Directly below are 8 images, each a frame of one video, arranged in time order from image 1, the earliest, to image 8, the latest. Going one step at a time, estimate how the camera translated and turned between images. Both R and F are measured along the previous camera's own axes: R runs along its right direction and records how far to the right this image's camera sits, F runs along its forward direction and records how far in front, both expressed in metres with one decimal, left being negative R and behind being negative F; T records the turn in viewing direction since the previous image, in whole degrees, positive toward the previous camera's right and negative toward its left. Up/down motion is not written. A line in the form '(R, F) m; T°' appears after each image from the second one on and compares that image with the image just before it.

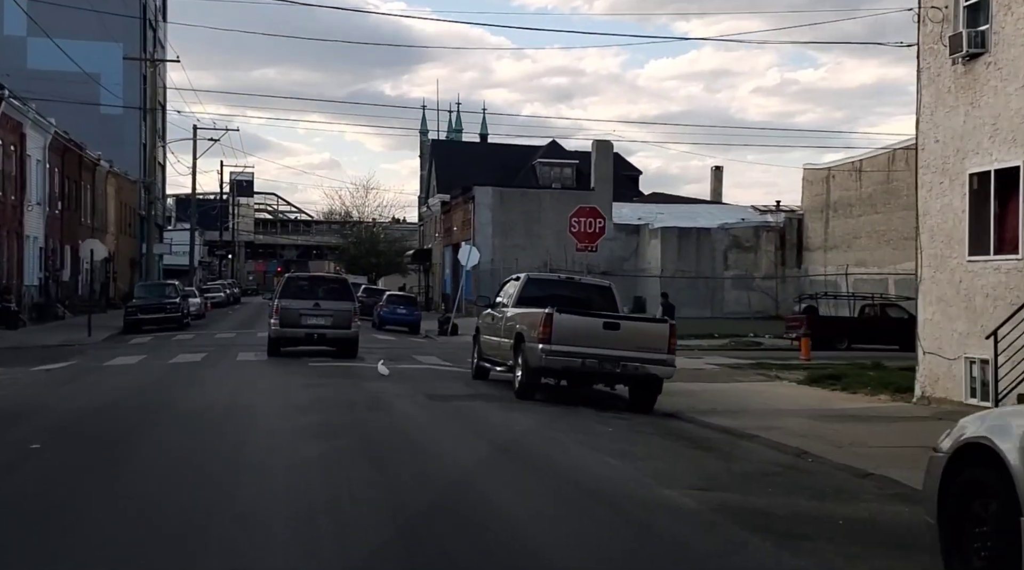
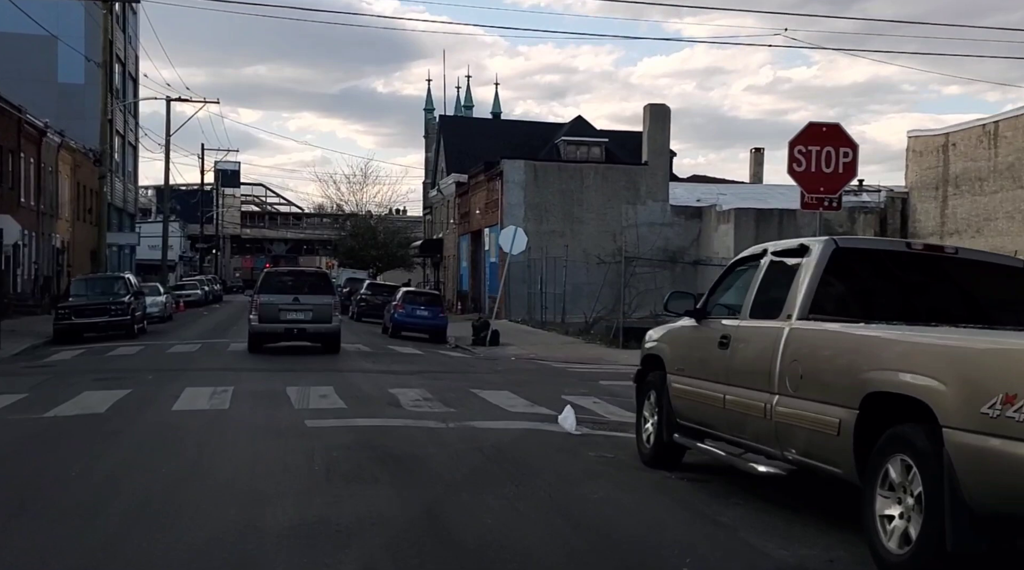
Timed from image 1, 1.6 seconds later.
(-1.9, +9.7) m; 0°
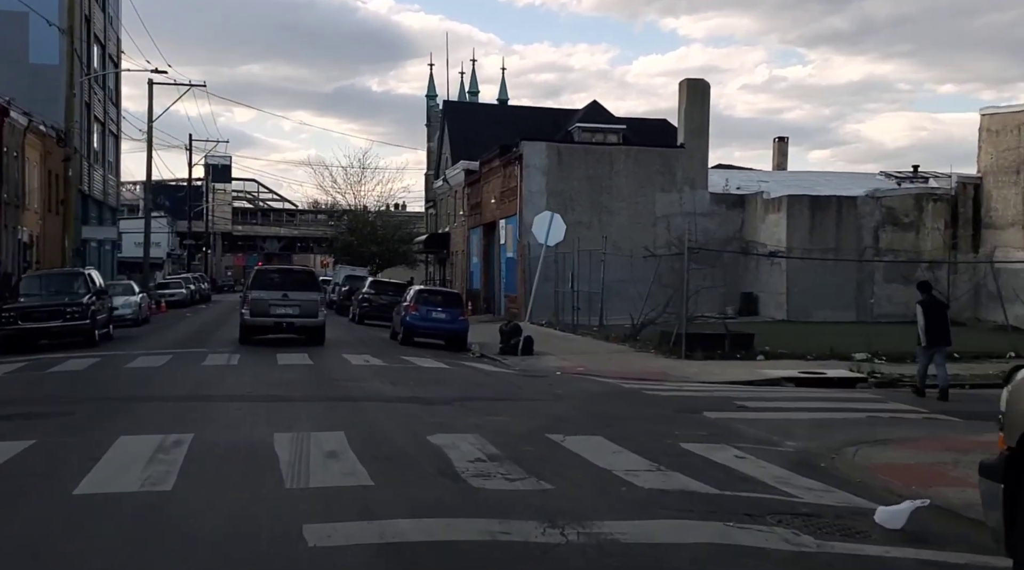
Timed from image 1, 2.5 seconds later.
(-1.0, +5.0) m; 0°
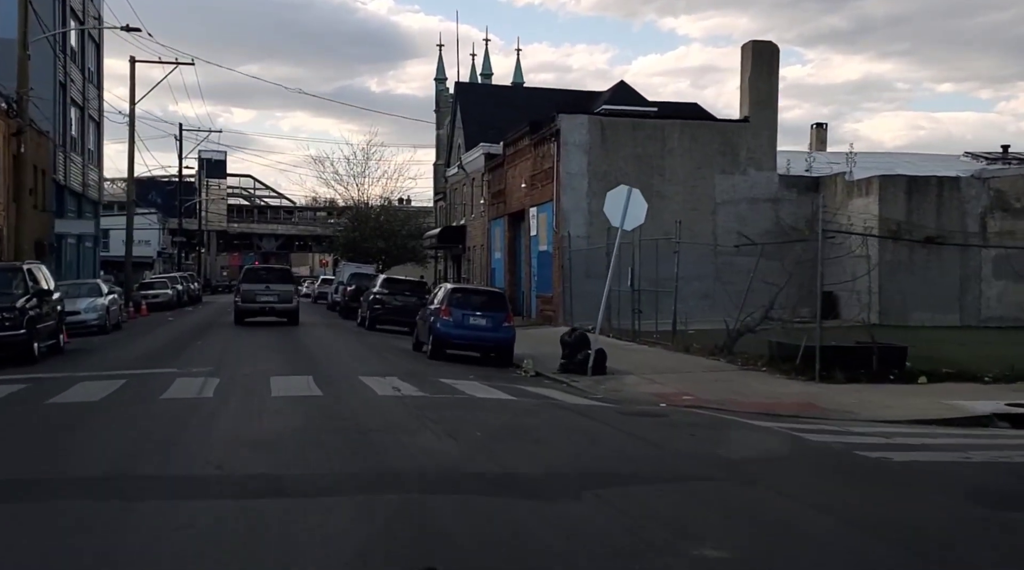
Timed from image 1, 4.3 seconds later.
(-1.2, +5.9) m; 0°
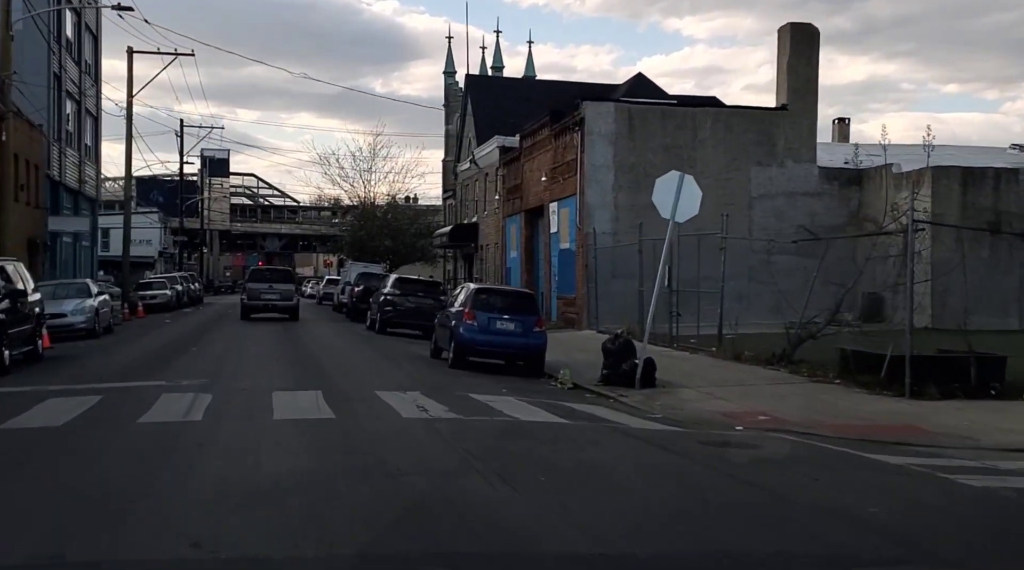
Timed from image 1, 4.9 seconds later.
(-0.5, +2.4) m; 0°
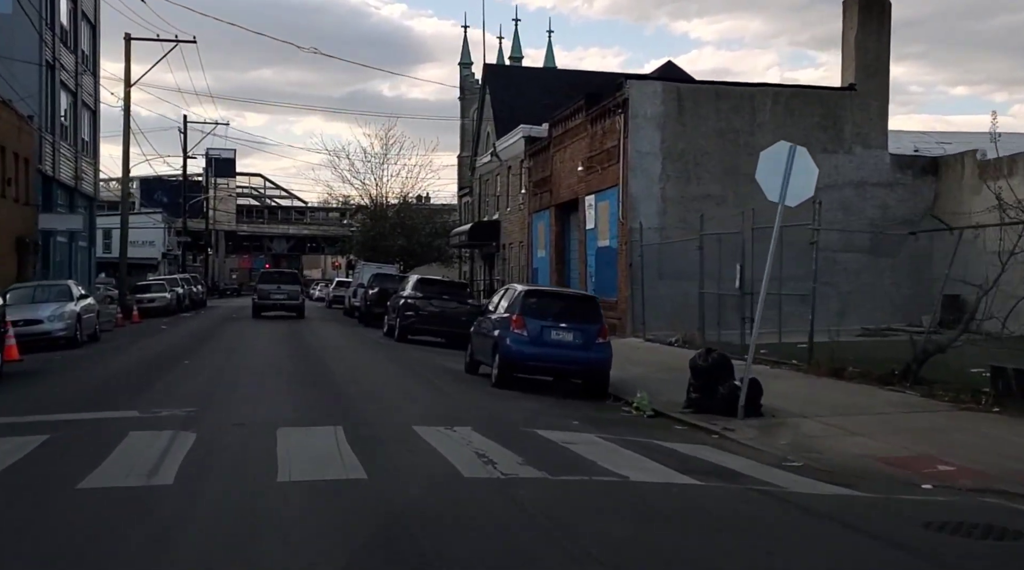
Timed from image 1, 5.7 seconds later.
(-0.8, +3.5) m; 0°
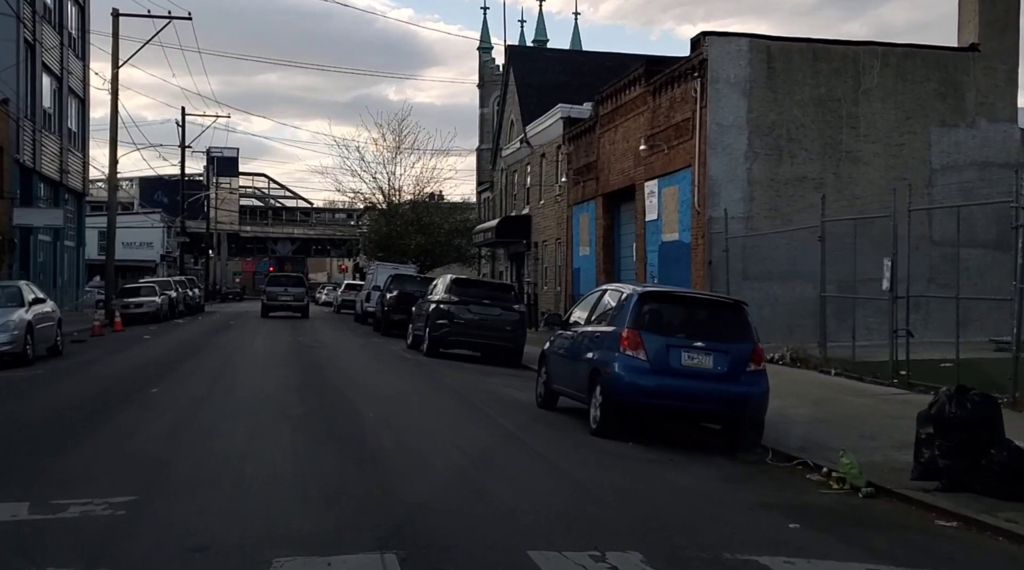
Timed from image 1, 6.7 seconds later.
(-1.1, +5.1) m; 0°
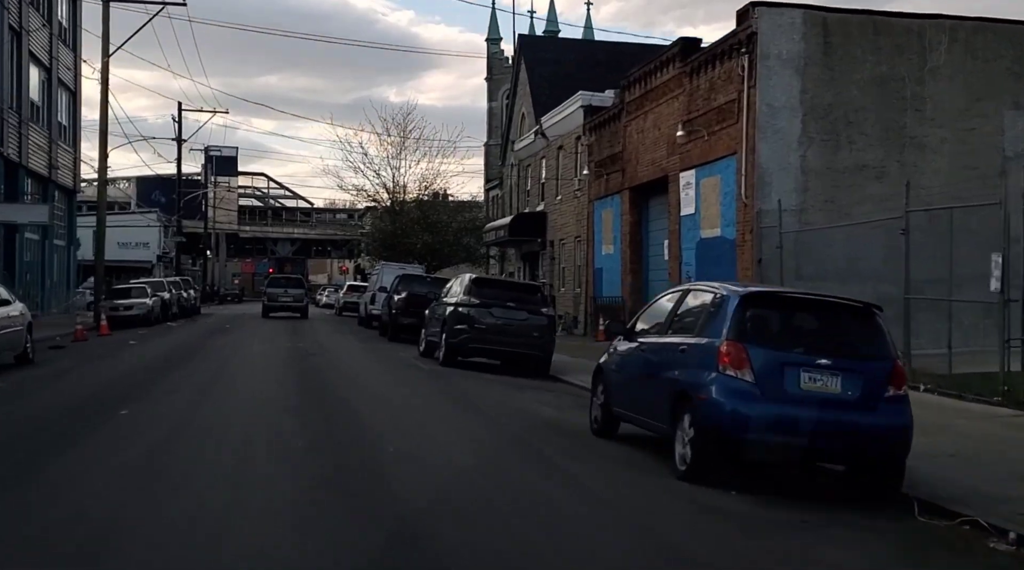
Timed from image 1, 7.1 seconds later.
(-0.5, +2.5) m; 0°
